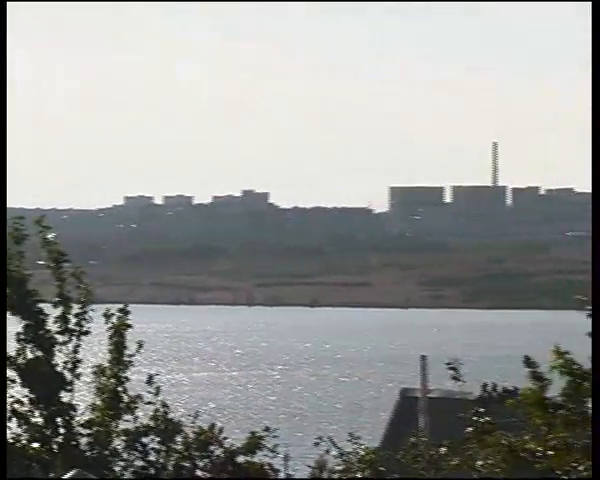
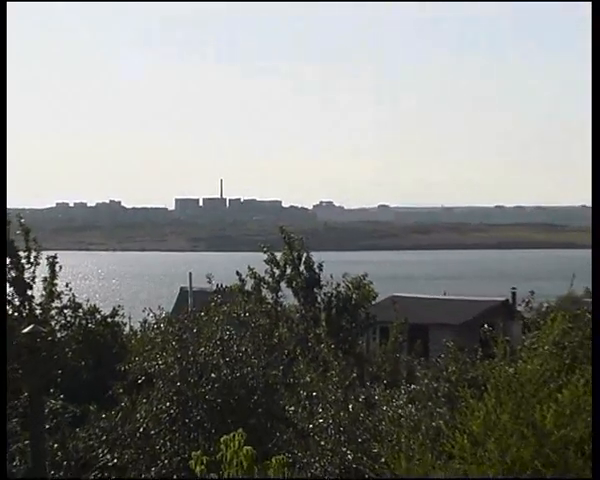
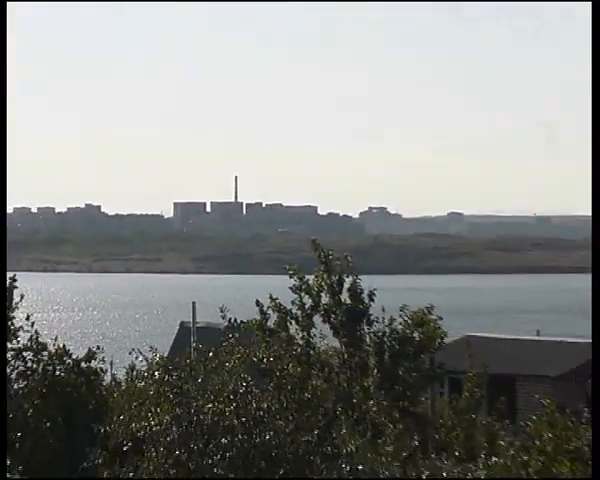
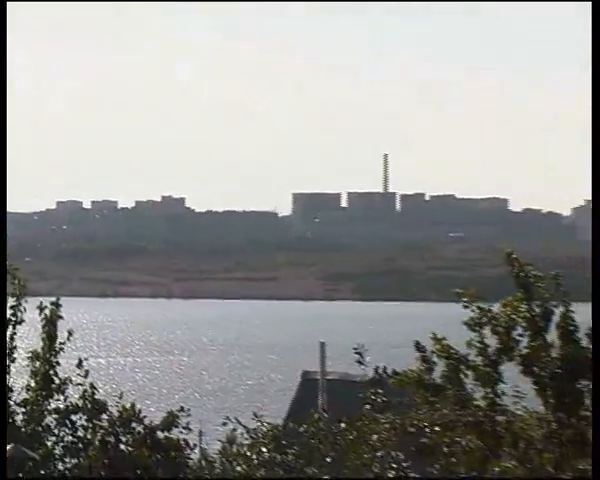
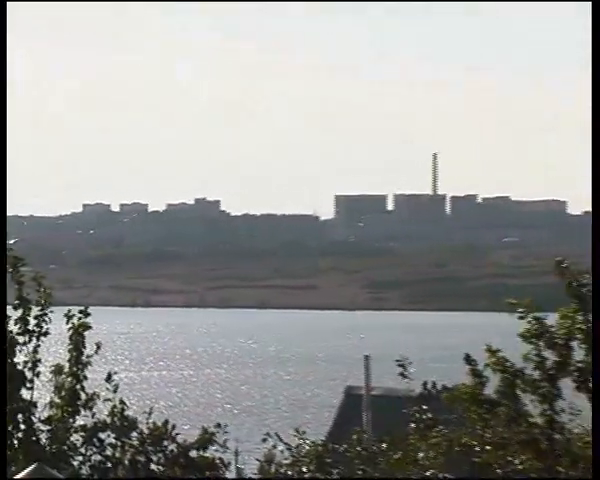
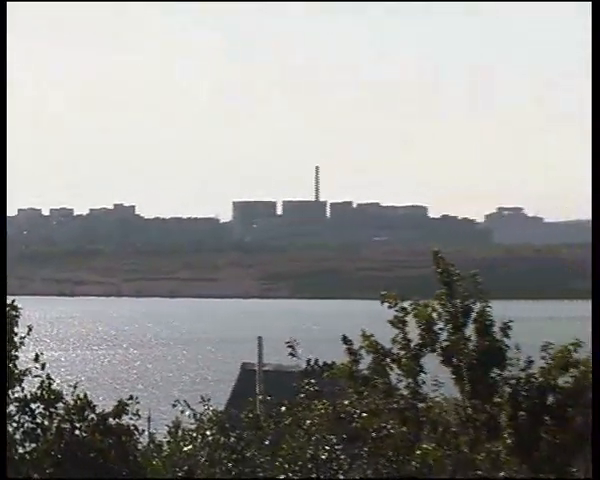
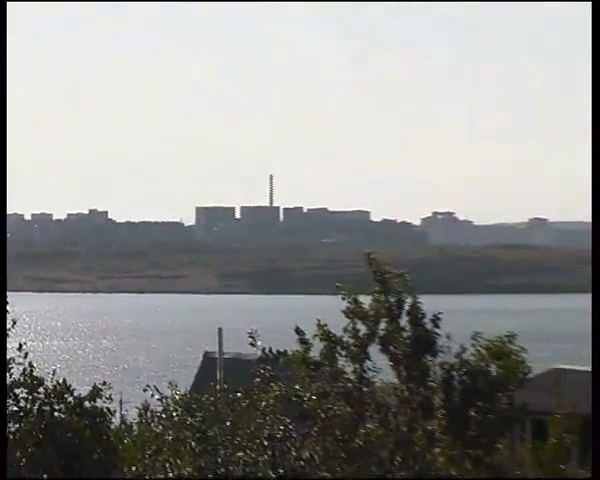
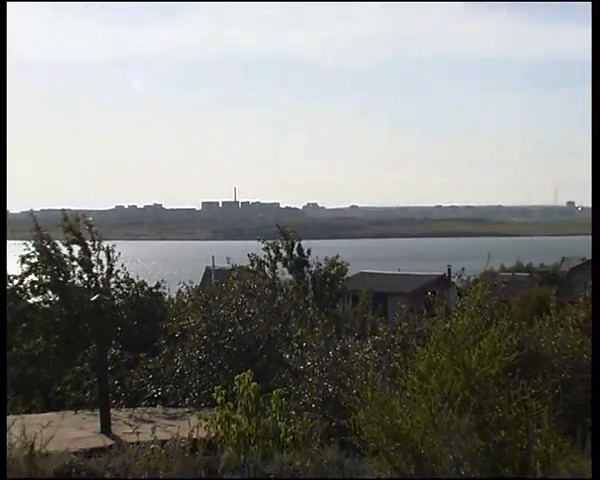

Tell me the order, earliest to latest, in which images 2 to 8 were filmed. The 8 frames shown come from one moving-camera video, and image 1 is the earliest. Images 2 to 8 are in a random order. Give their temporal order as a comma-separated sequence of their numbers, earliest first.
5, 4, 6, 7, 3, 2, 8
